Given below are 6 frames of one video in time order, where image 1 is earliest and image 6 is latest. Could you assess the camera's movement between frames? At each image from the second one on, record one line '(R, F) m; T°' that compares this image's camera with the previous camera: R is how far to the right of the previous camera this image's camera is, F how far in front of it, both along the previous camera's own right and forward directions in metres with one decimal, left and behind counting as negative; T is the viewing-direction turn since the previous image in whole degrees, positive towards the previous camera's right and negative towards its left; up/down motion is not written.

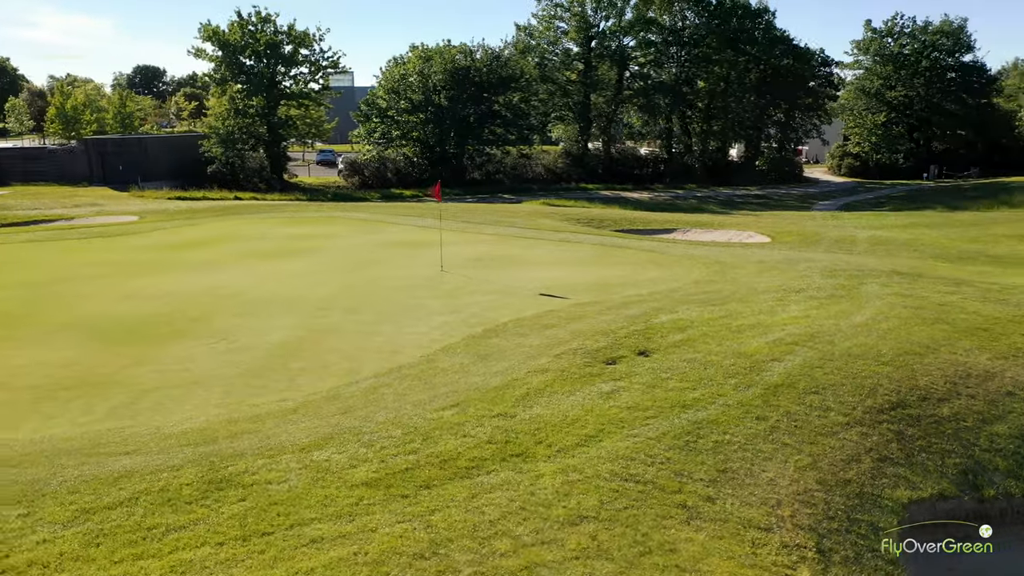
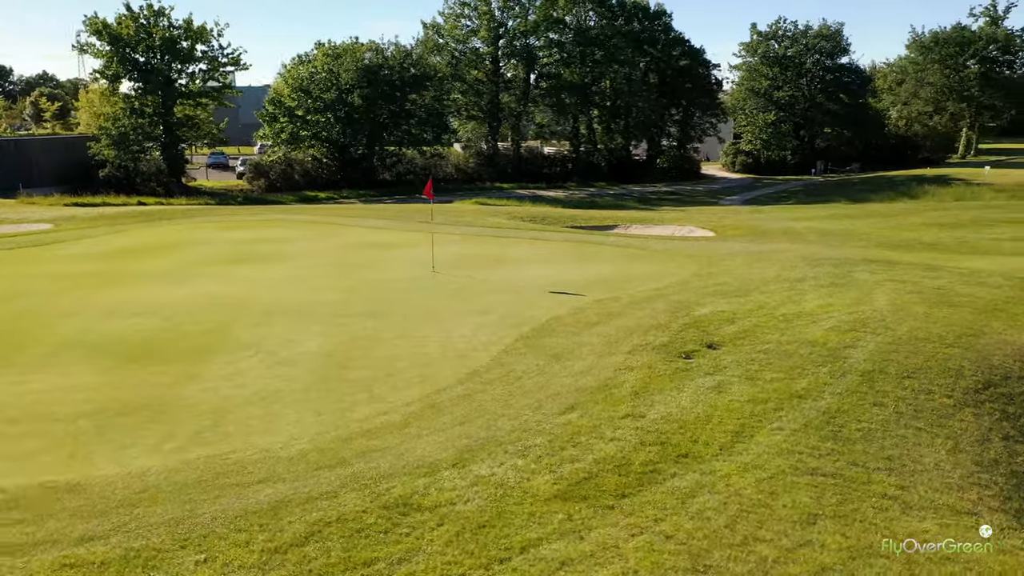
(-2.4, +0.6) m; +9°
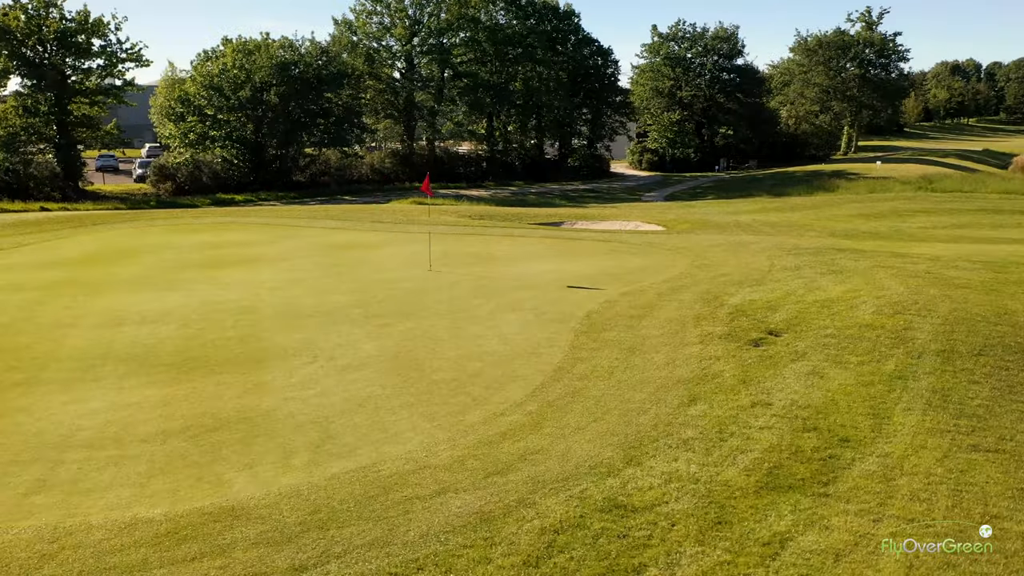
(-2.3, +0.5) m; +8°
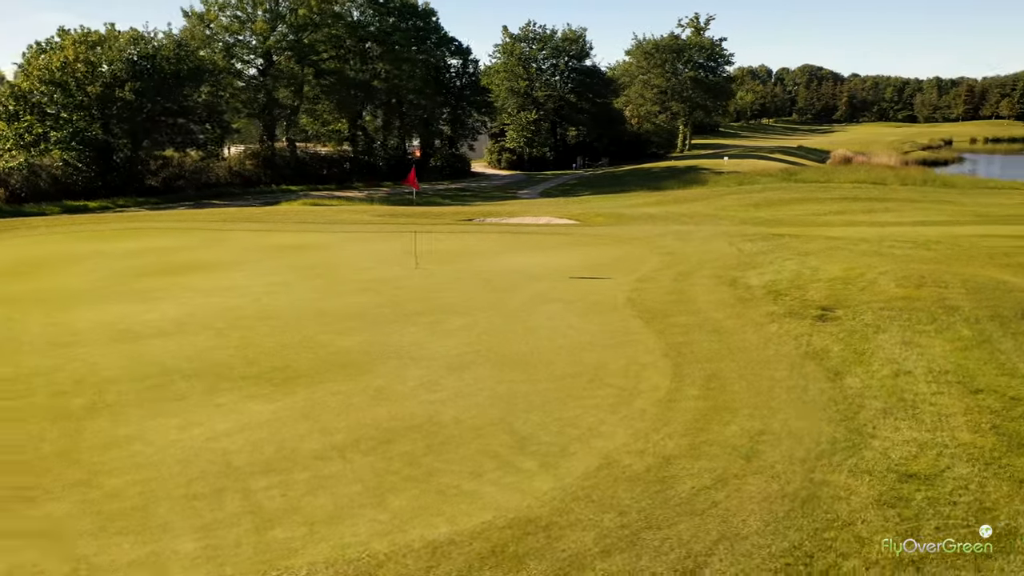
(-3.1, +0.7) m; +12°
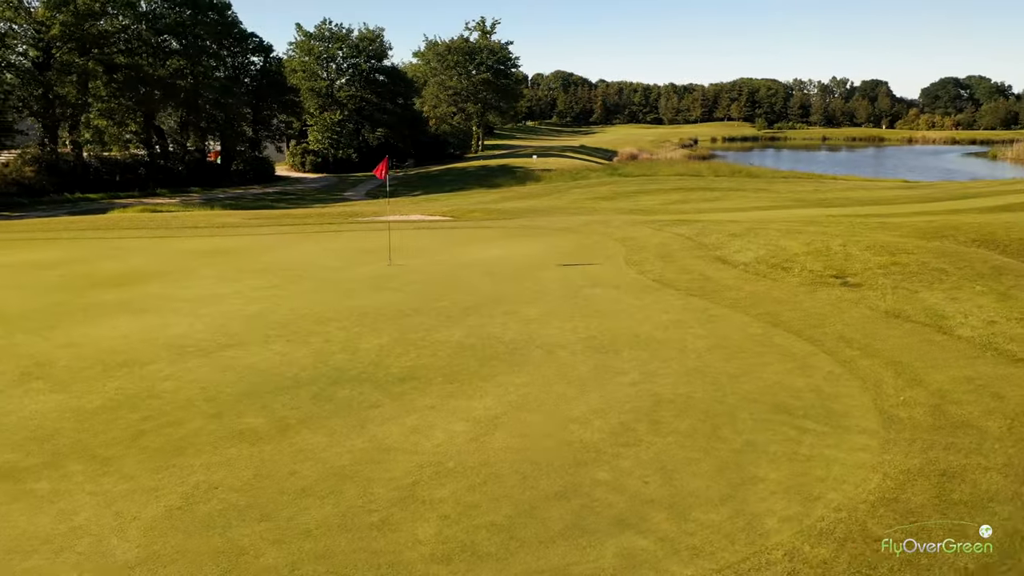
(-3.8, +0.8) m; +16°
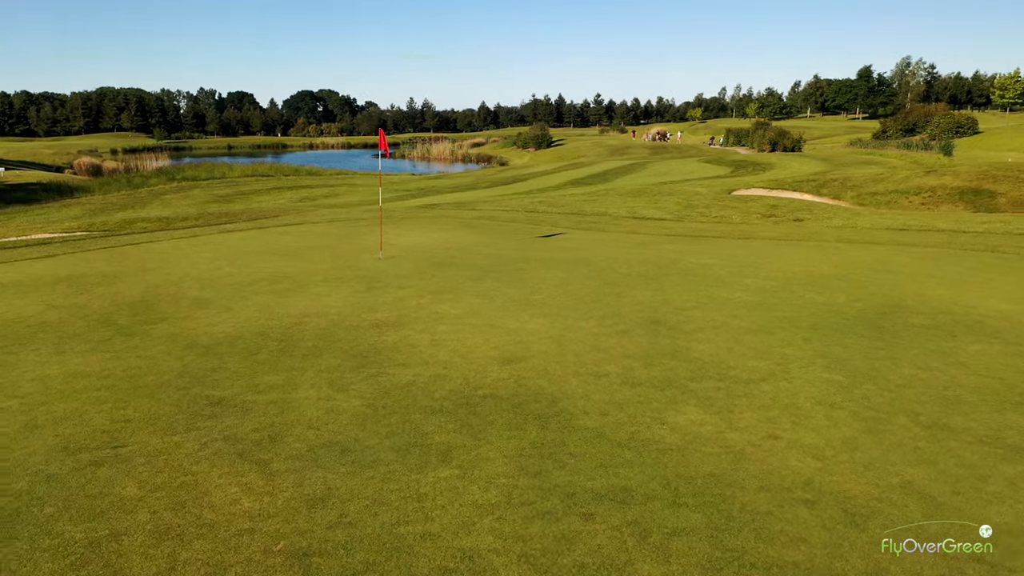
(-8.7, +4.1) m; +42°
